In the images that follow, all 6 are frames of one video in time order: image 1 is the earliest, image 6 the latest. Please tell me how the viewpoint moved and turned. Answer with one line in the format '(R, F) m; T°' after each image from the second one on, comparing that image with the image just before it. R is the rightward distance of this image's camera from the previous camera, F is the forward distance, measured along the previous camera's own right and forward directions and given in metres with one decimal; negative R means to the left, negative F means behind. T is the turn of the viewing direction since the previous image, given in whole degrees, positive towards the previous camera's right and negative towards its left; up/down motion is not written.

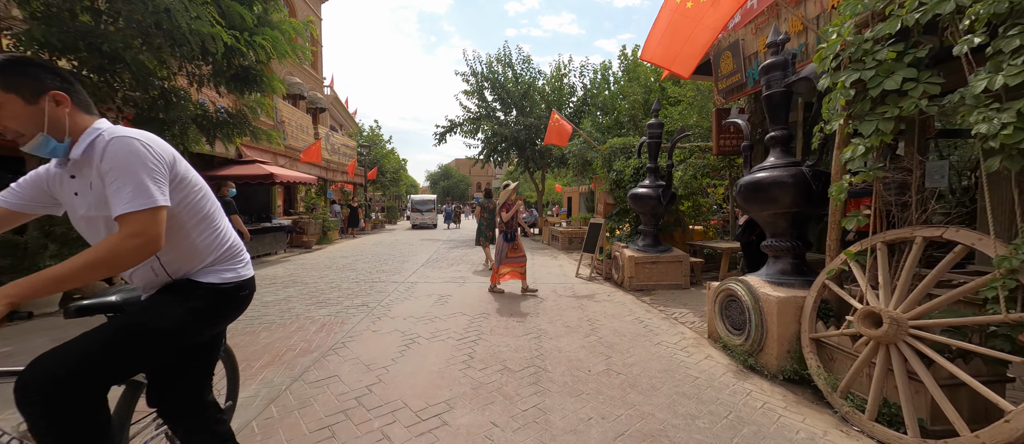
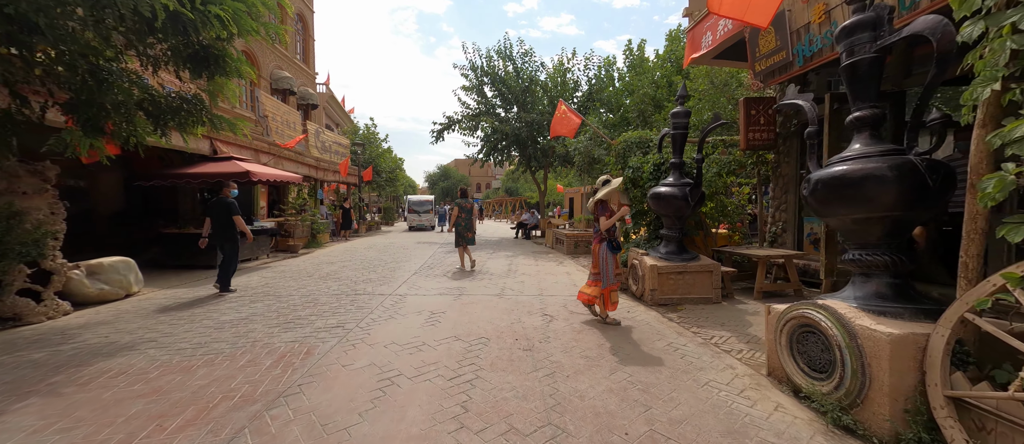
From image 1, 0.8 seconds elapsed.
(-0.1, +0.9) m; 0°
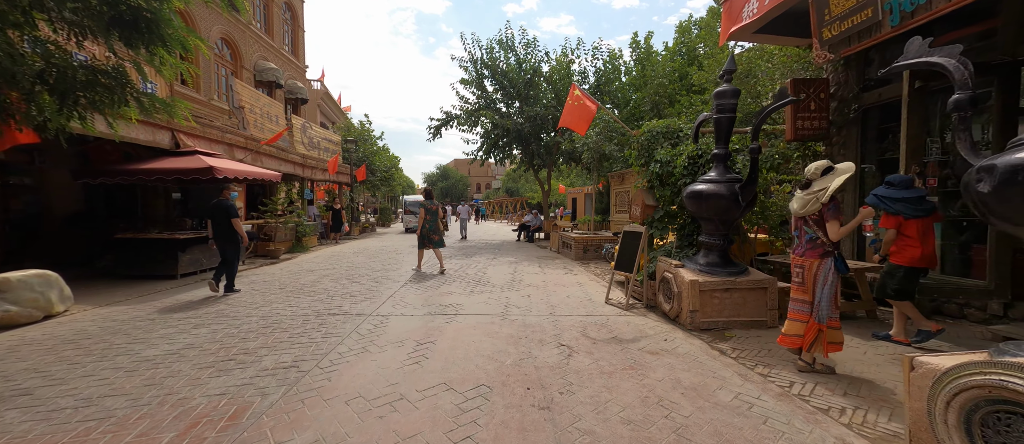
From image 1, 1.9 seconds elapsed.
(-0.1, +1.1) m; 0°
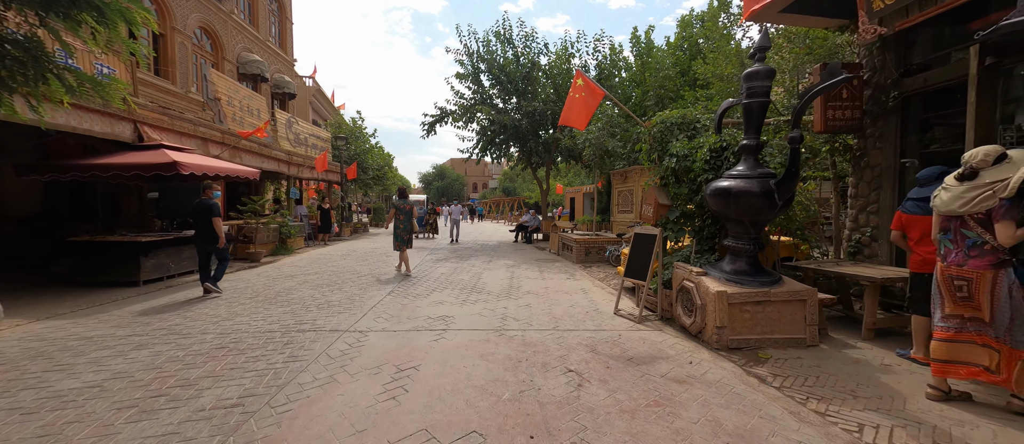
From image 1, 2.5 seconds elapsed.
(0.0, +0.6) m; +1°
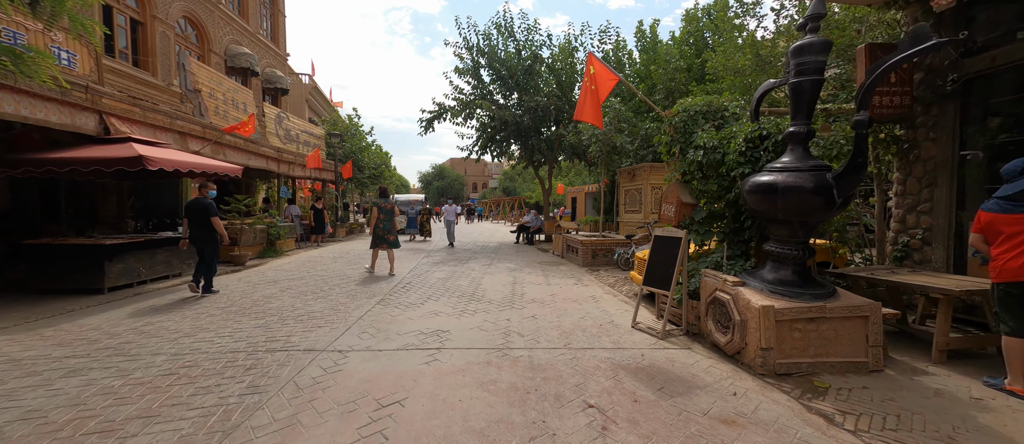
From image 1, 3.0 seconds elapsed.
(-0.1, +0.6) m; 0°
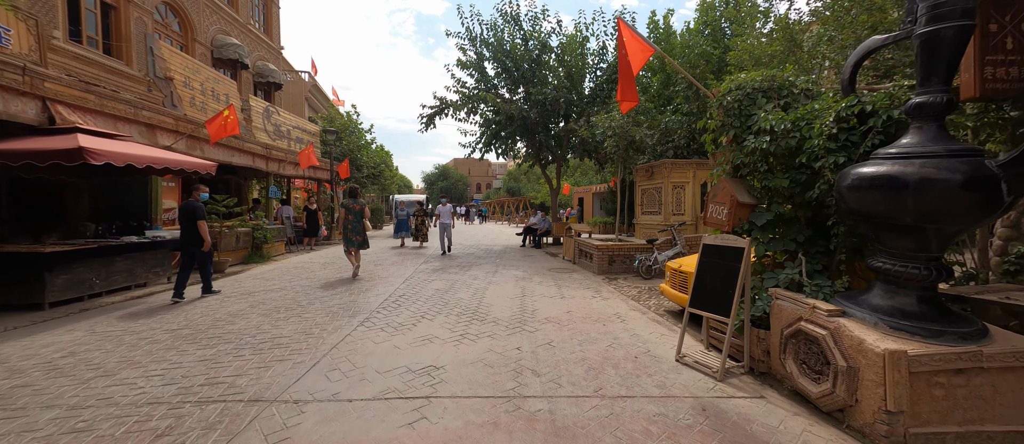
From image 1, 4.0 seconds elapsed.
(-0.1, +0.9) m; -1°
